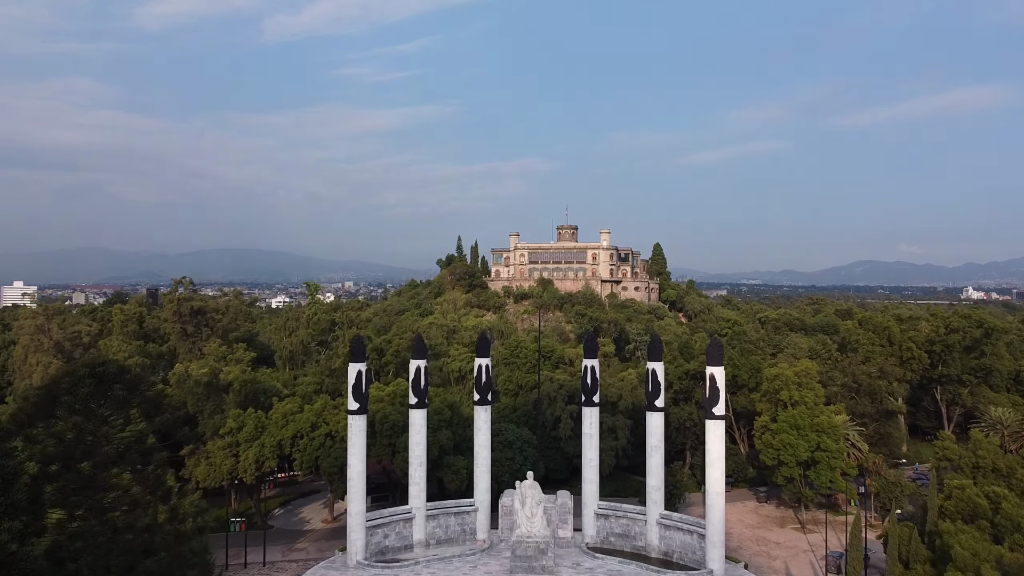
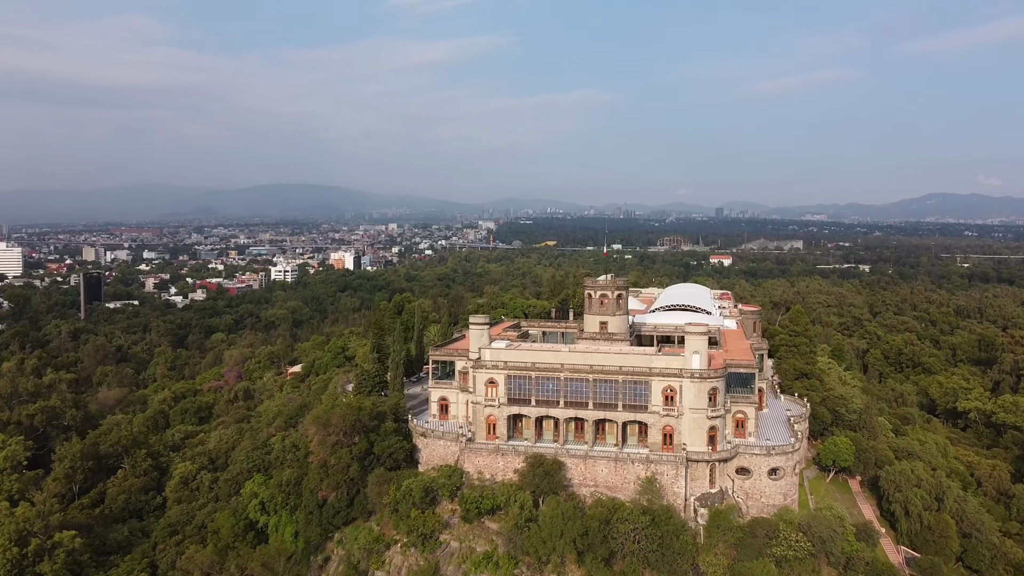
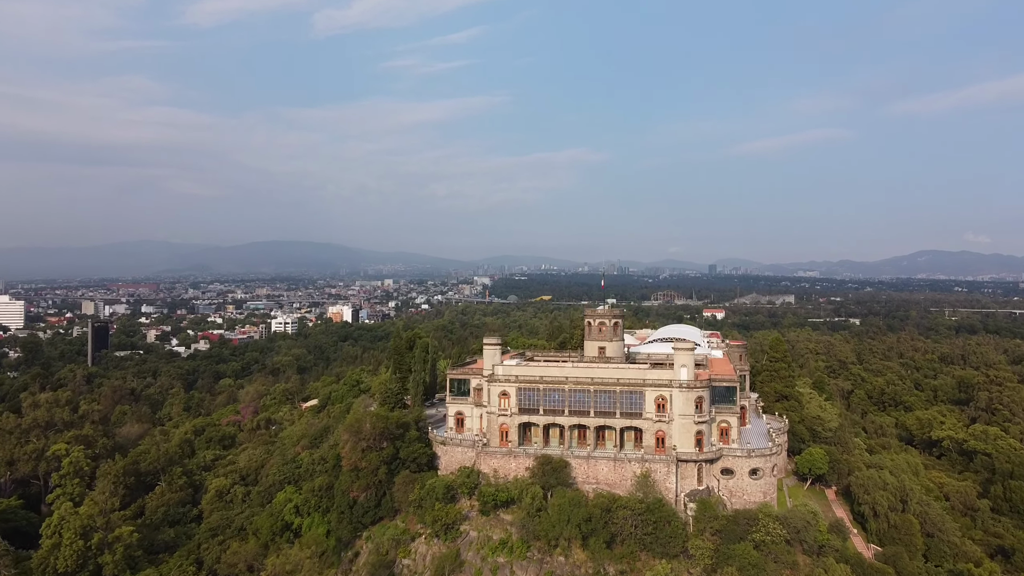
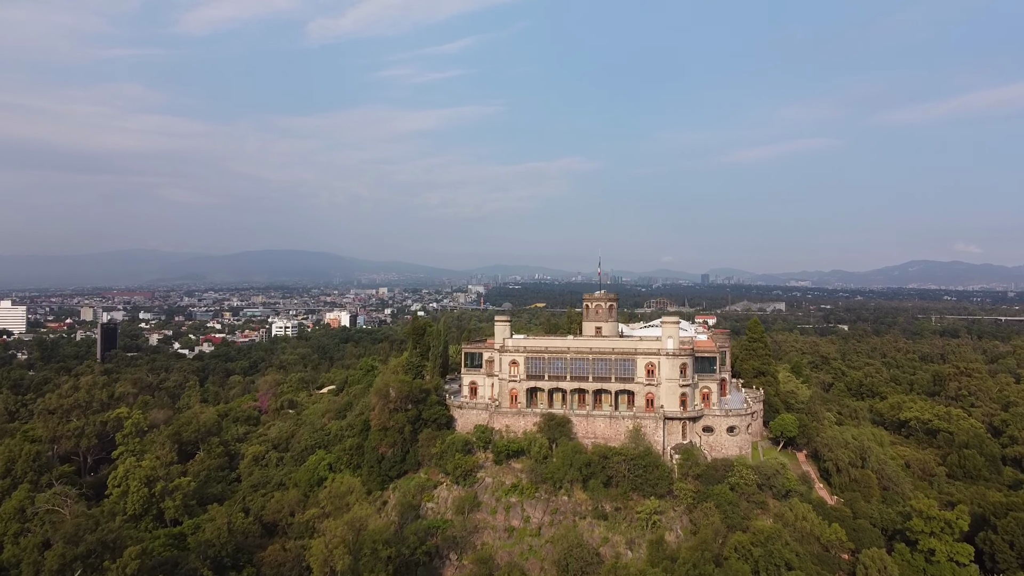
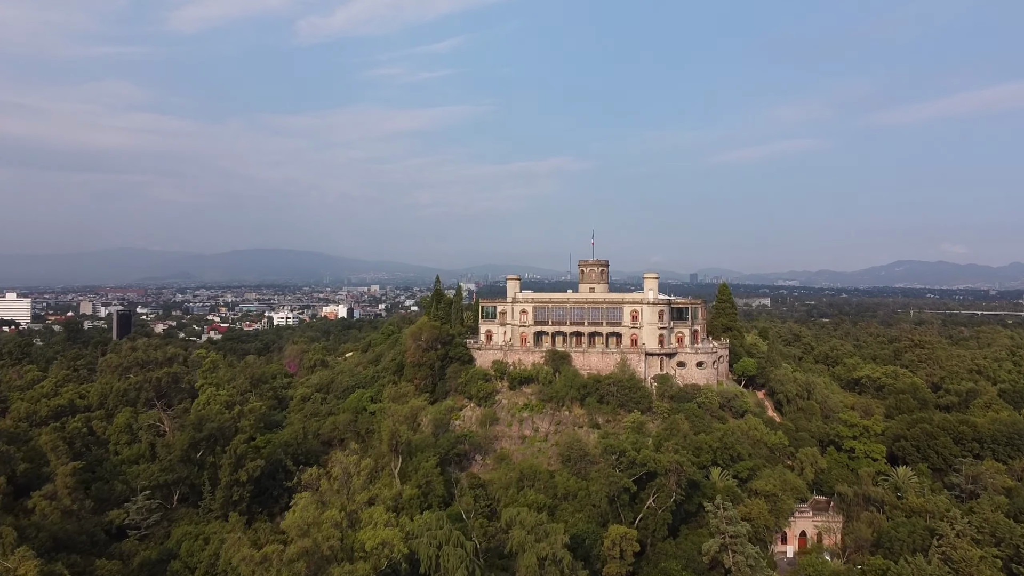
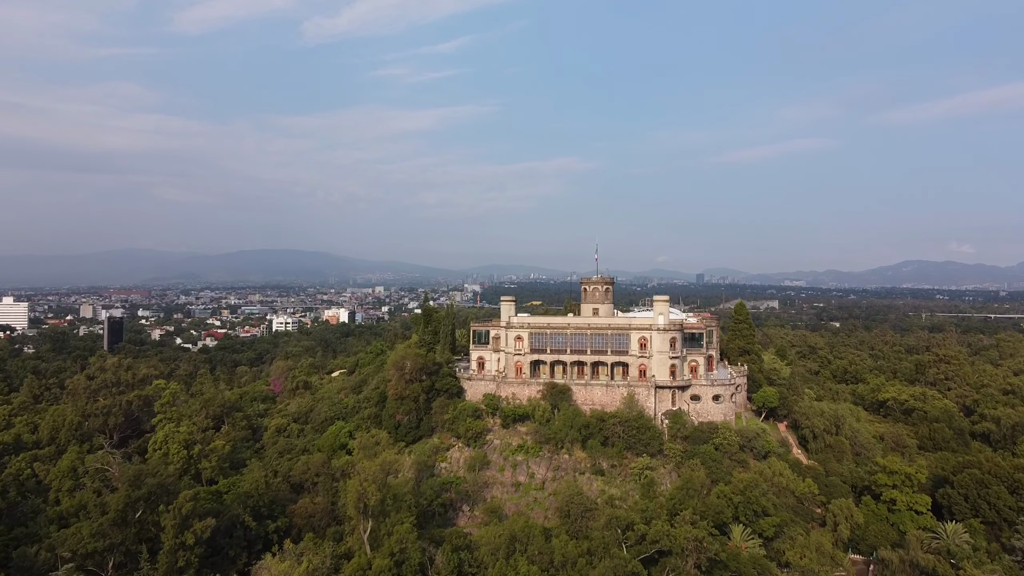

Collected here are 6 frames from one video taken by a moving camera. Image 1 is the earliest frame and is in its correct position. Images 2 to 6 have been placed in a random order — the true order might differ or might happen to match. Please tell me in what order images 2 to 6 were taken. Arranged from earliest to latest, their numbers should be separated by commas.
5, 6, 4, 3, 2
